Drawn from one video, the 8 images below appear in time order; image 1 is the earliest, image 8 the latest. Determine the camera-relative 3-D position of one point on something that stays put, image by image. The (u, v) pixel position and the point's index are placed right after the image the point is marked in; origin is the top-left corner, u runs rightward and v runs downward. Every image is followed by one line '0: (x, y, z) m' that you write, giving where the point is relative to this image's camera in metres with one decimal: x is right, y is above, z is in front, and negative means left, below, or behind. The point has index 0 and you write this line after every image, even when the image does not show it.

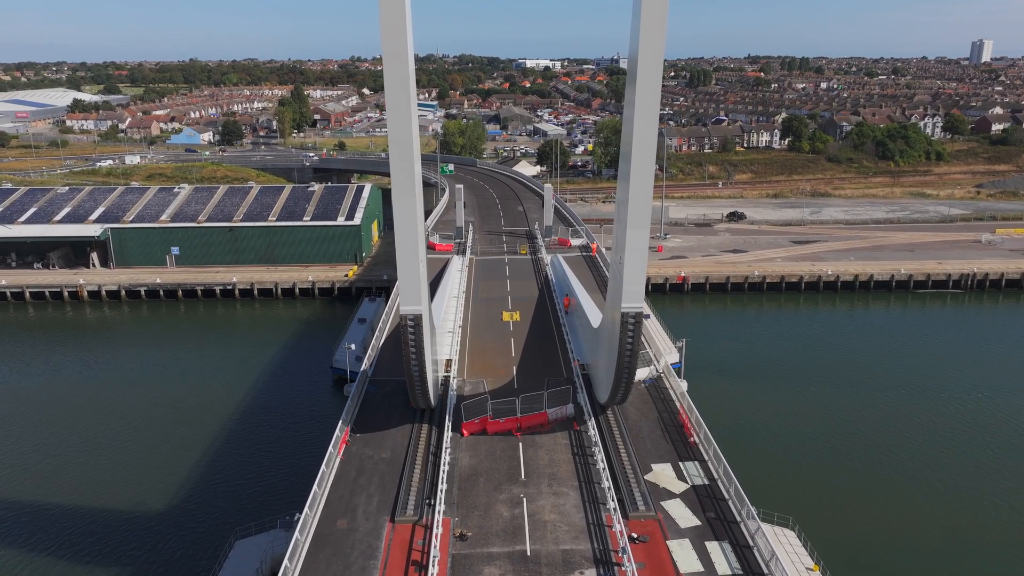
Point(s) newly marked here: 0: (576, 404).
0: (+1.0, -1.8, +10.7) m
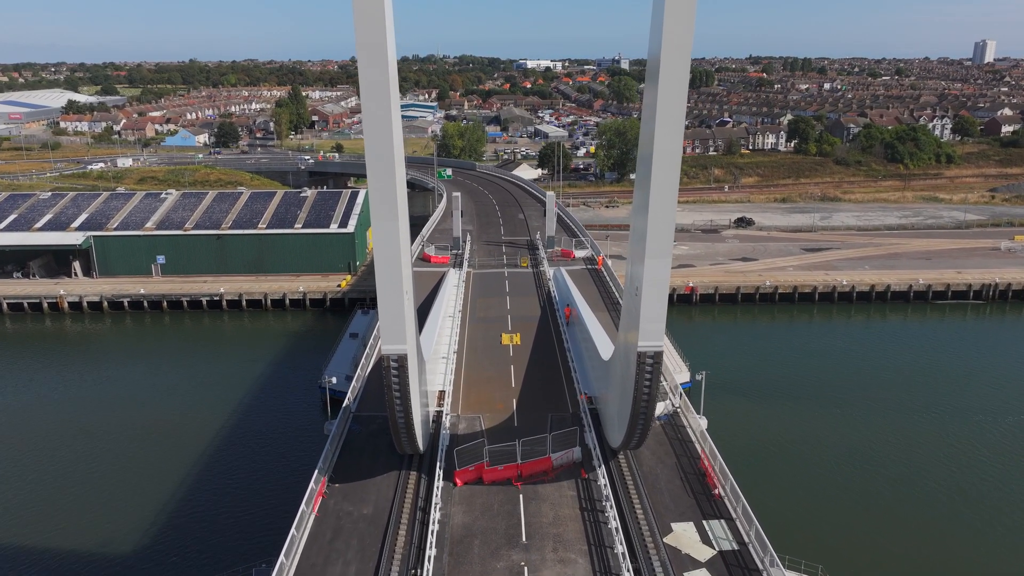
0: (+1.0, -2.2, +9.5) m
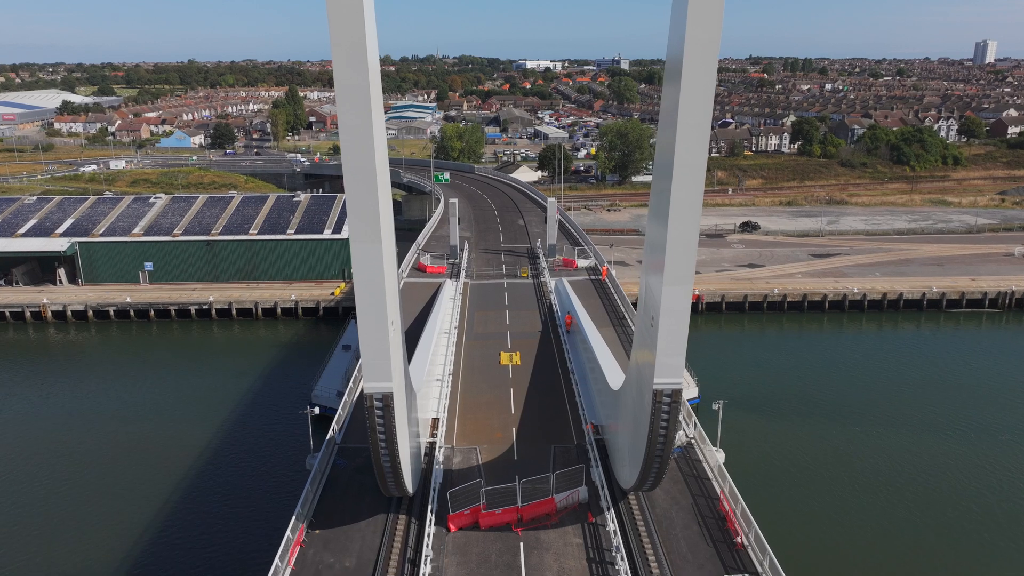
0: (+1.0, -2.5, +8.7) m
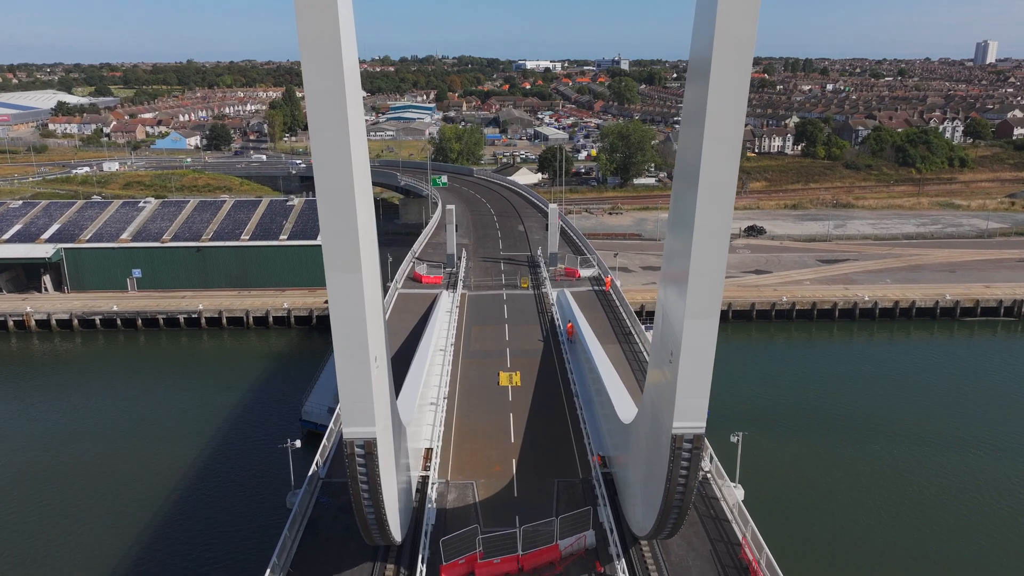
0: (+1.0, -2.8, +7.9) m
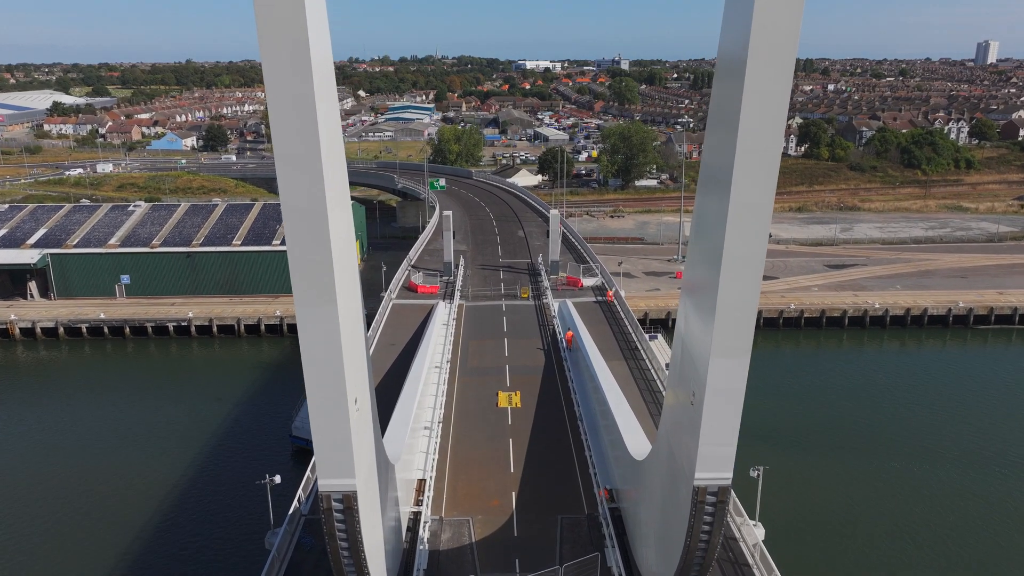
0: (+1.0, -3.0, +7.2) m
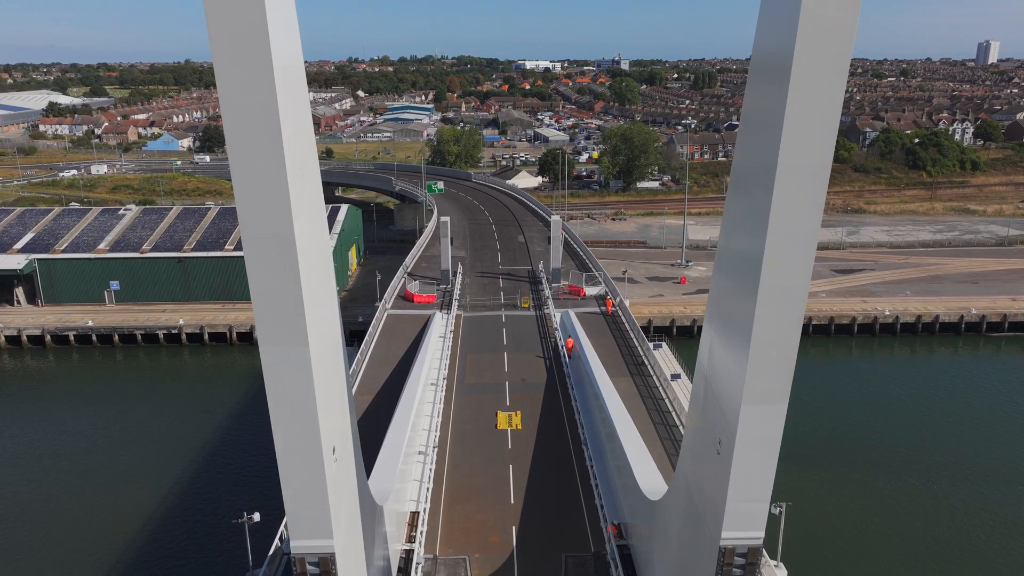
0: (+1.0, -3.2, +6.5) m
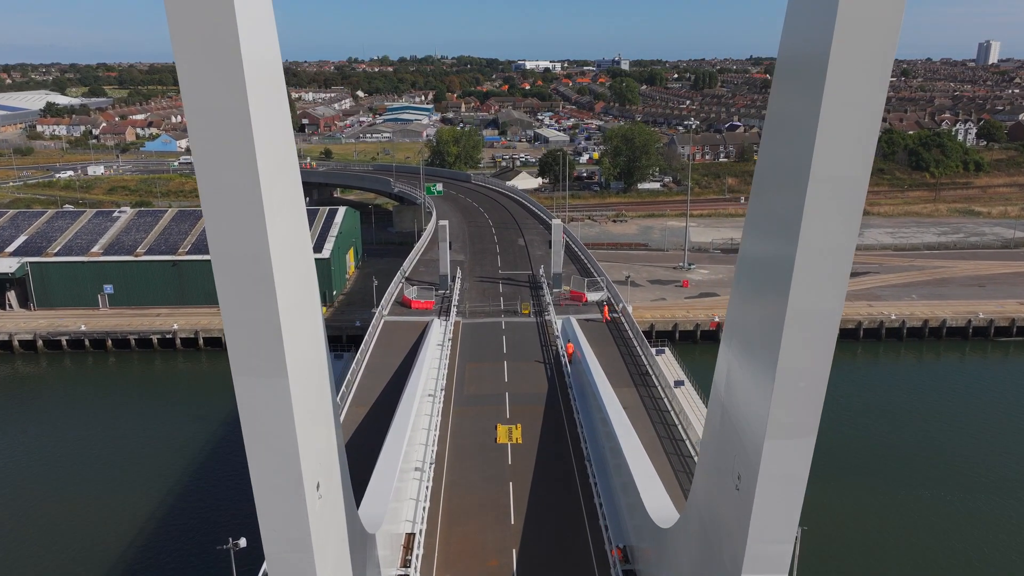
0: (+1.0, -3.3, +6.2) m
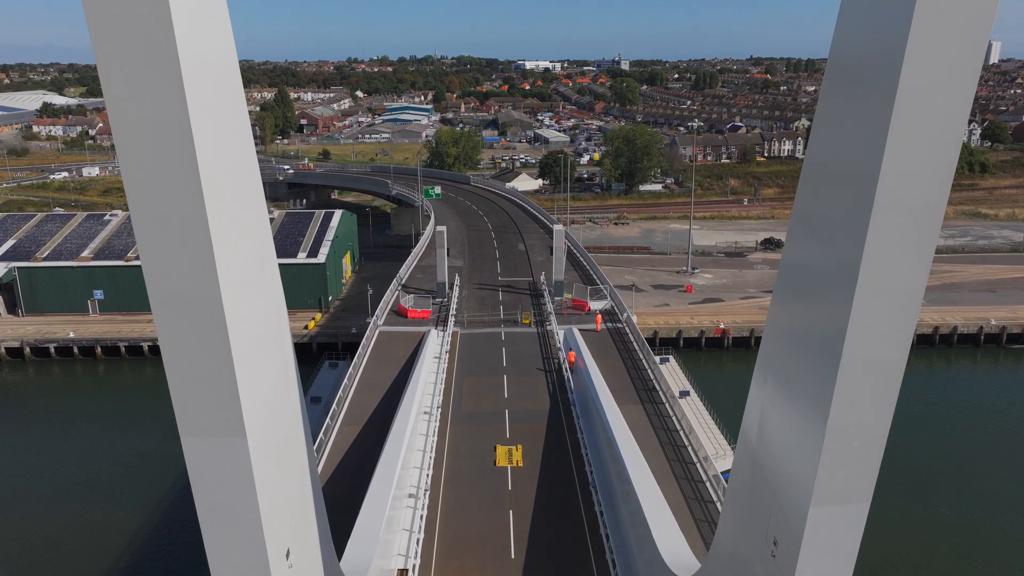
0: (+1.0, -3.5, +5.6) m
